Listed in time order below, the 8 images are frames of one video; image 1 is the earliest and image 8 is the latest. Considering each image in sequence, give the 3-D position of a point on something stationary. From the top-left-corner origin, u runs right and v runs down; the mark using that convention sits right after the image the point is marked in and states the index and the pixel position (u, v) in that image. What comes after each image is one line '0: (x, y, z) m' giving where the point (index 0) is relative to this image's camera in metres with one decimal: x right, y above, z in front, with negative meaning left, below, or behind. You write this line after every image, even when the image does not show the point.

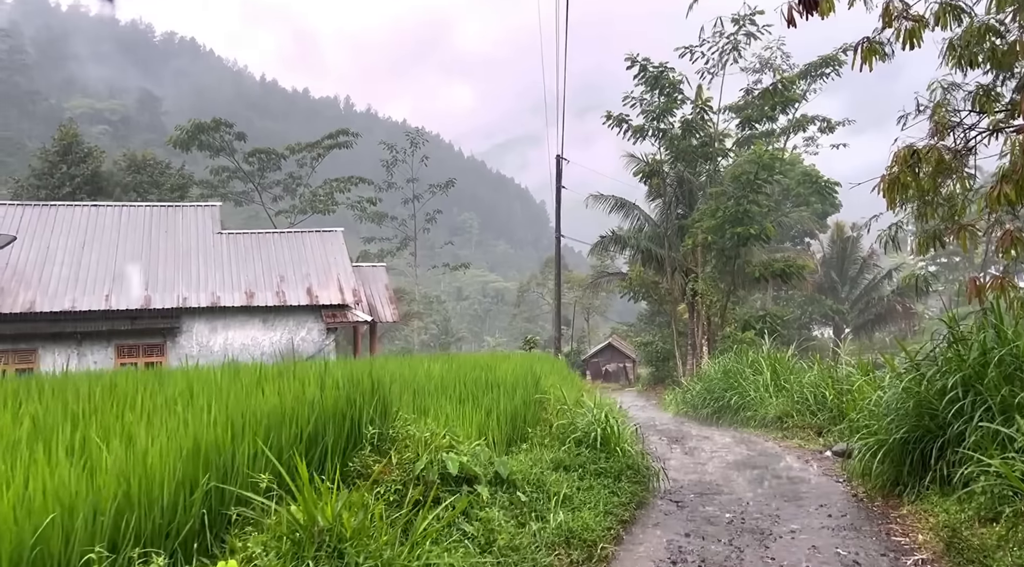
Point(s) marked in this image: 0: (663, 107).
0: (+2.7, +2.9, +14.3) m
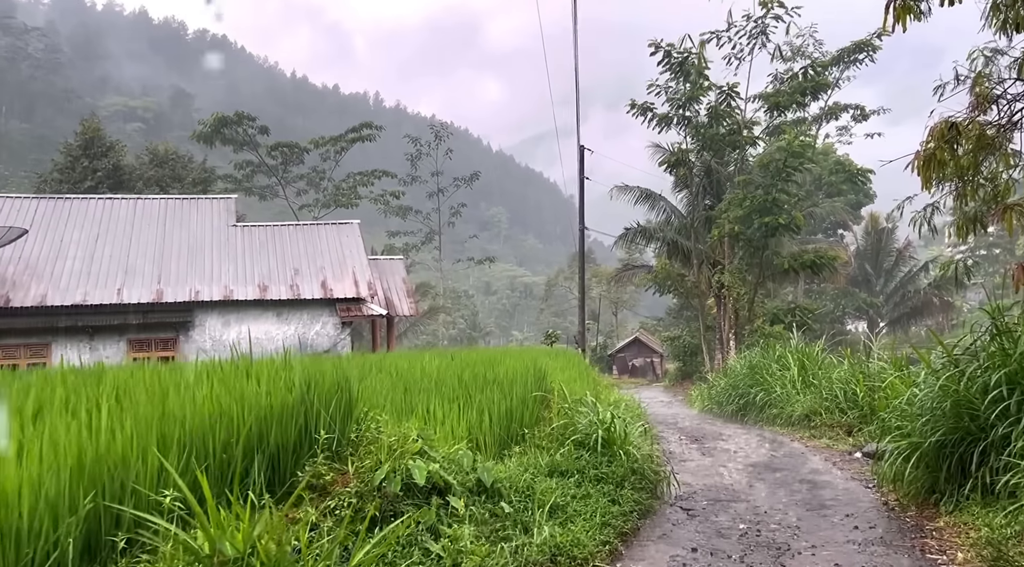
0: (+3.0, +3.1, +13.8) m
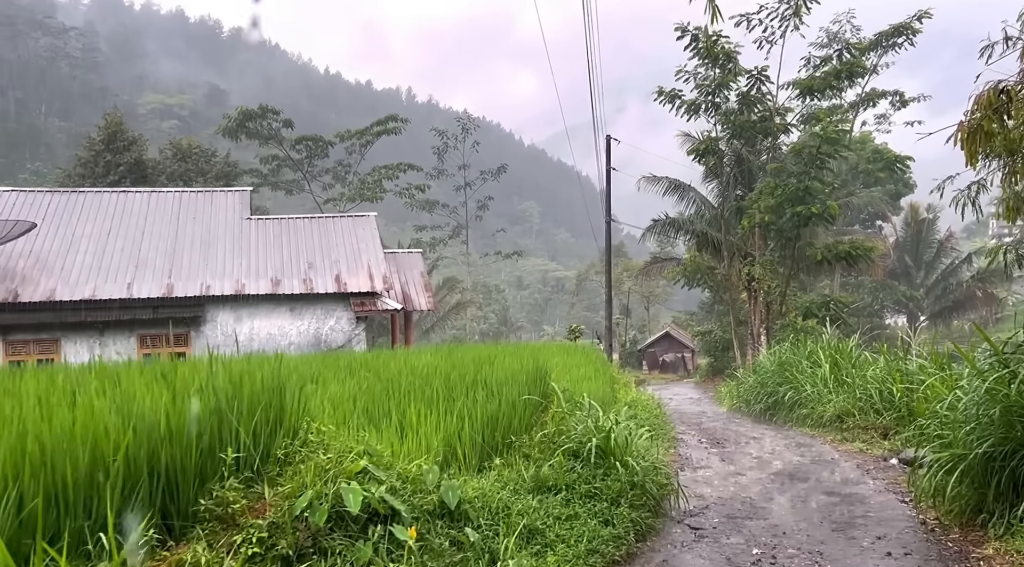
0: (+3.3, +3.2, +13.2) m
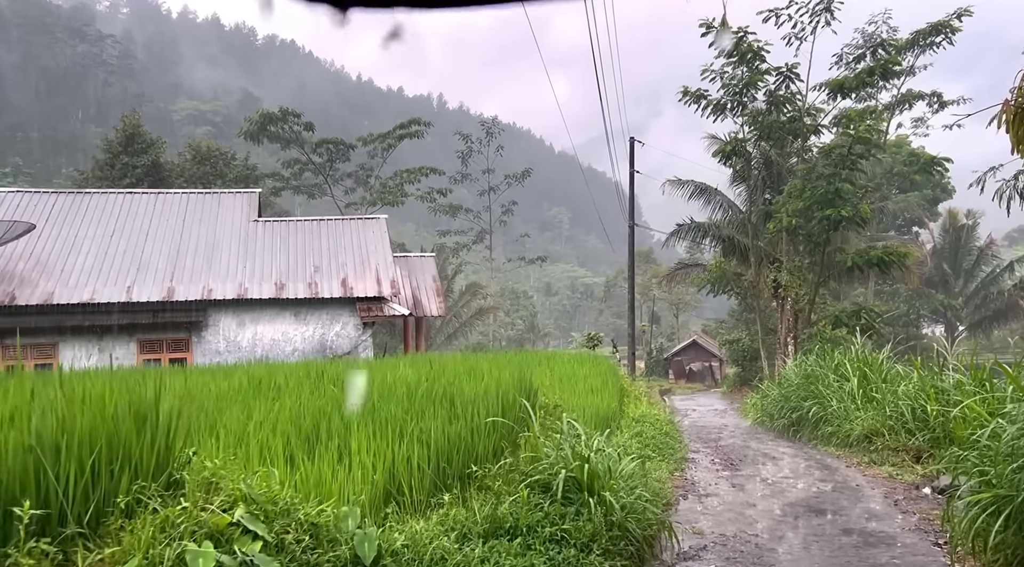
0: (+3.6, +3.1, +12.6) m
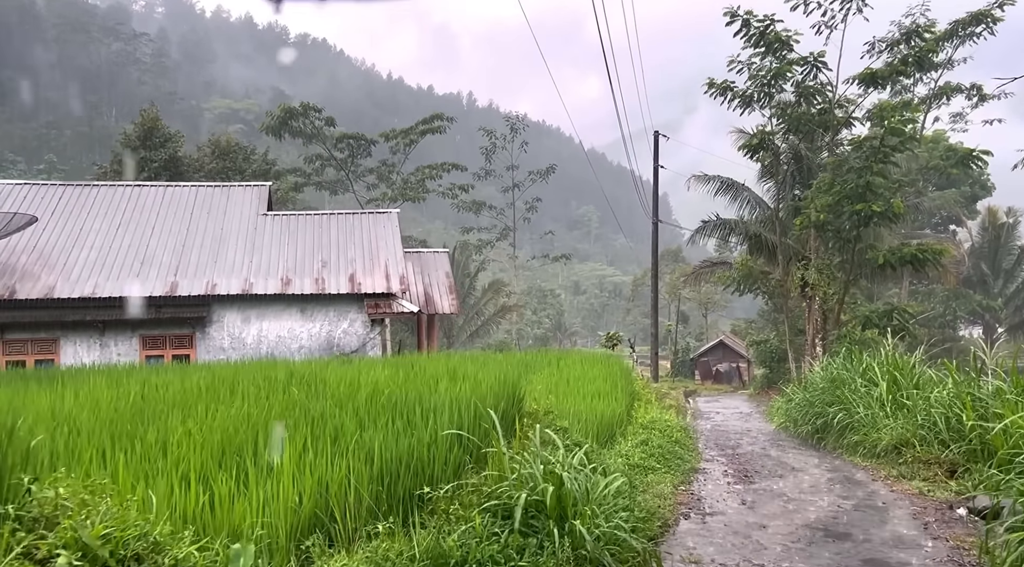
0: (+3.8, +3.1, +12.0) m
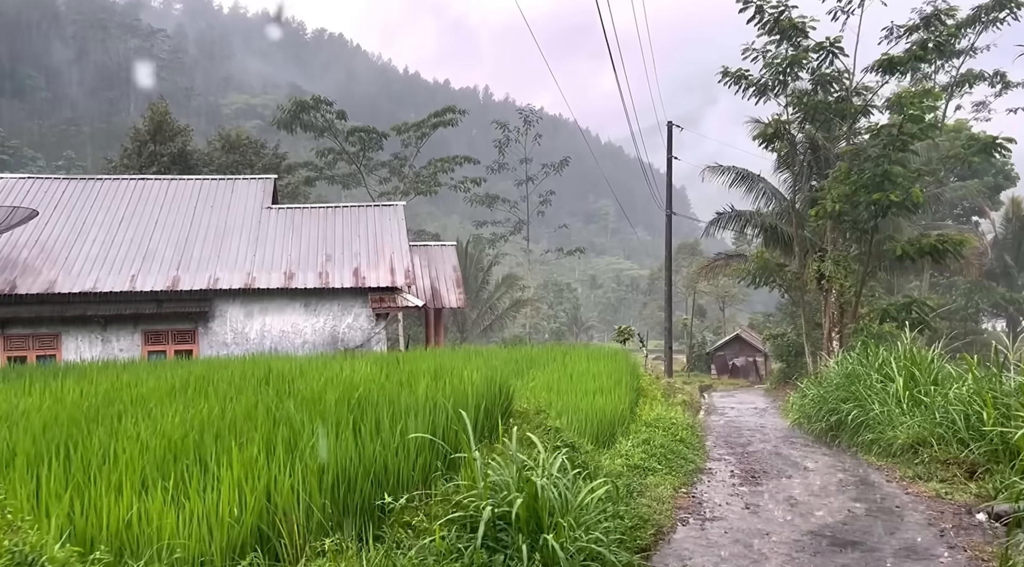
0: (+3.9, +3.2, +11.6) m
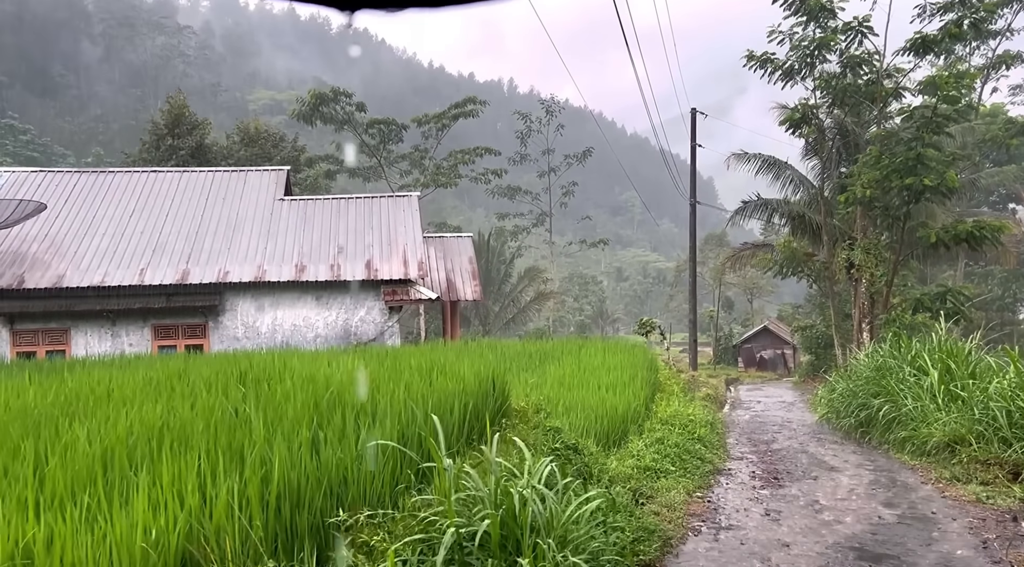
0: (+4.1, +3.3, +11.1) m
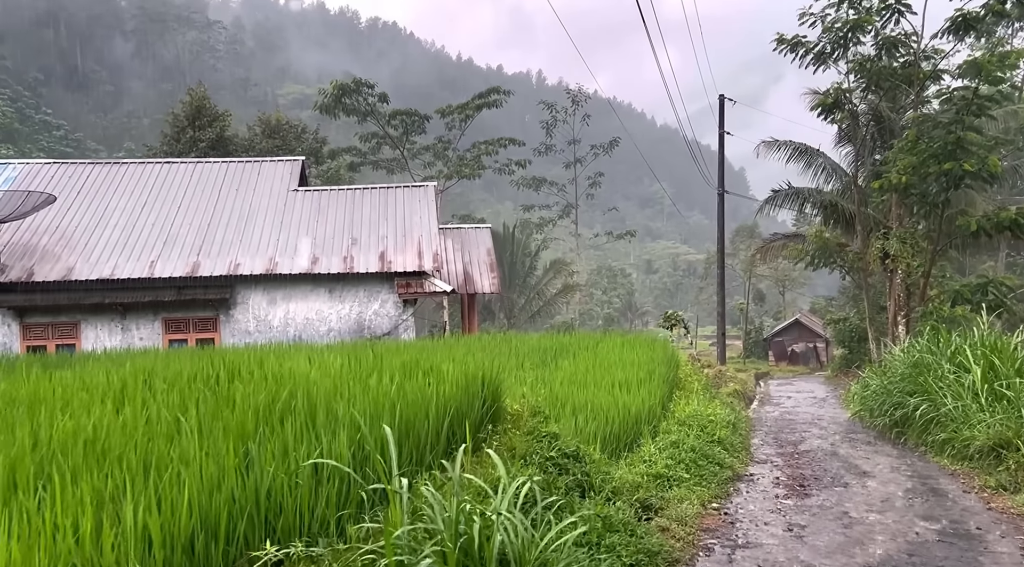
0: (+4.3, +3.5, +10.6) m
